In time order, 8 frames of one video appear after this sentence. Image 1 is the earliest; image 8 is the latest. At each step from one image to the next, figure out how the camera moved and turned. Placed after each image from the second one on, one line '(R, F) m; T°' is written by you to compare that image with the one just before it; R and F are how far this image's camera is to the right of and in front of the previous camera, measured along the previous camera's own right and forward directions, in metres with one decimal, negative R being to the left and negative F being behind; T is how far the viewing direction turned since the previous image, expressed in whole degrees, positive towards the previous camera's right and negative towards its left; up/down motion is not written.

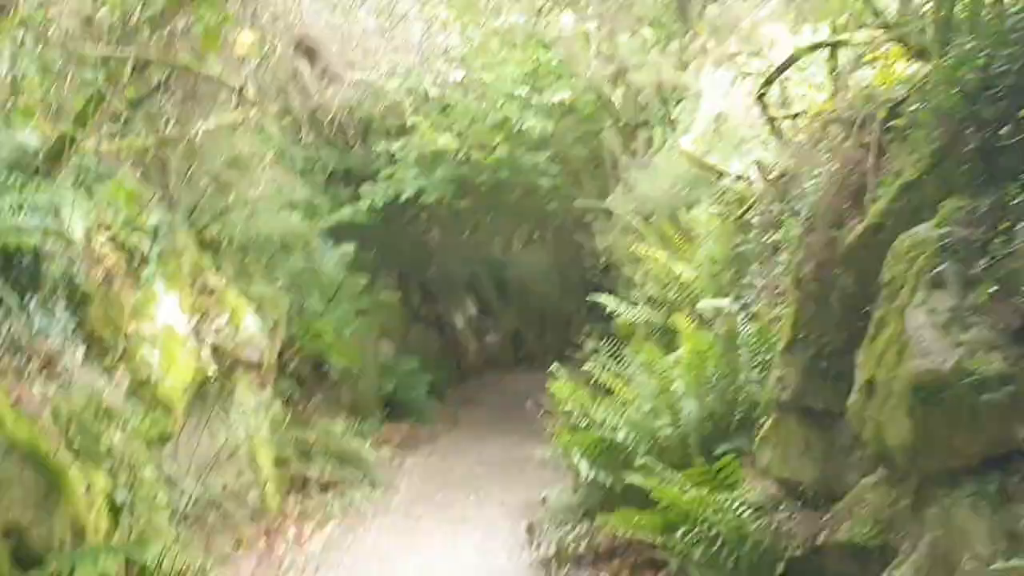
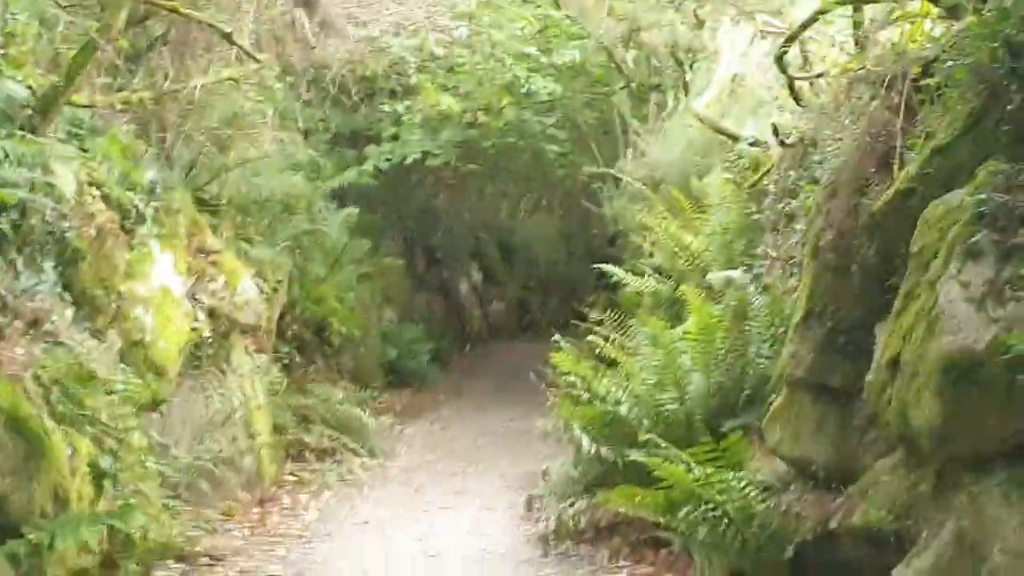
(0.0, +0.2) m; 0°
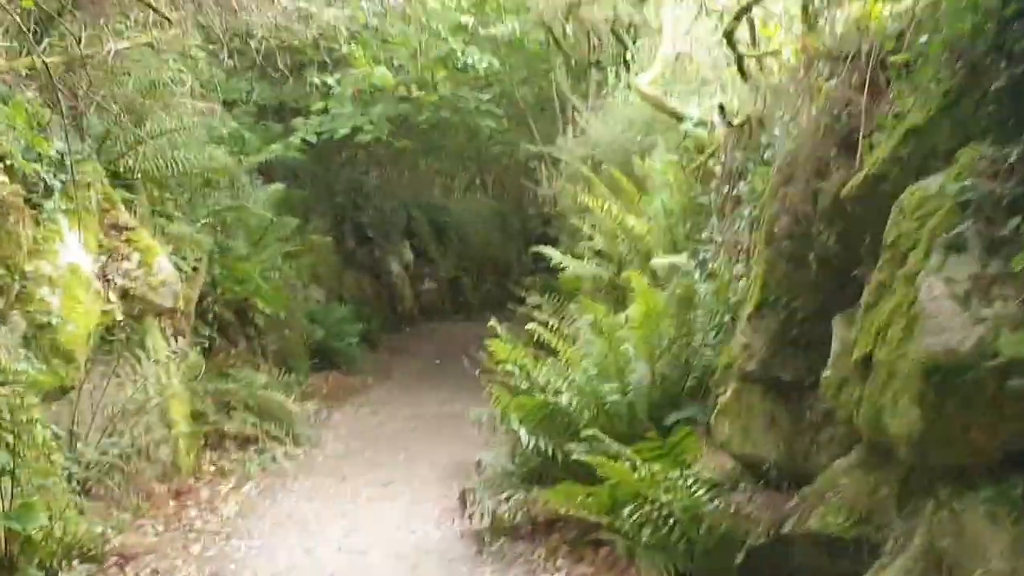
(0.0, +0.3) m; +3°
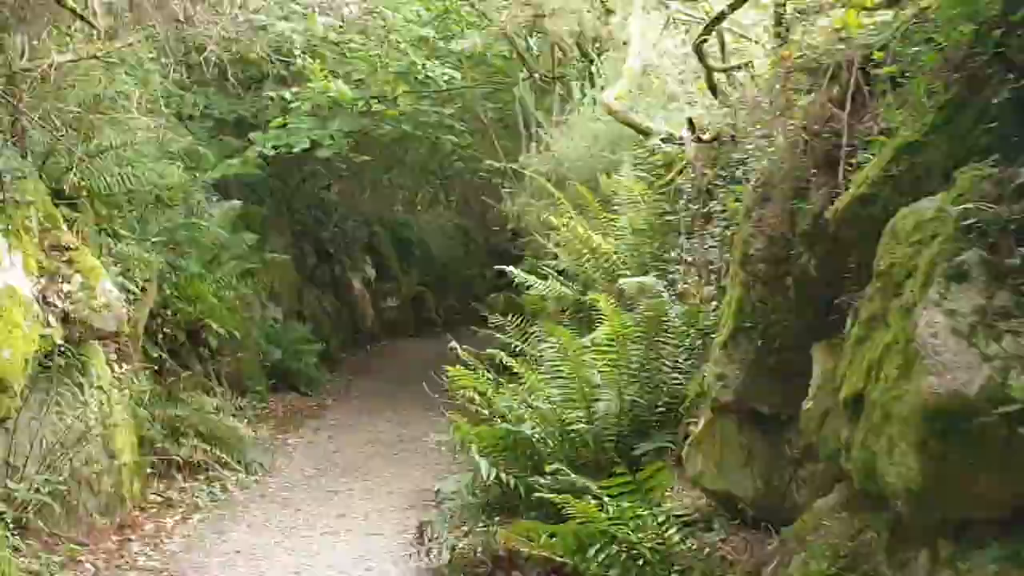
(0.0, +0.2) m; +2°
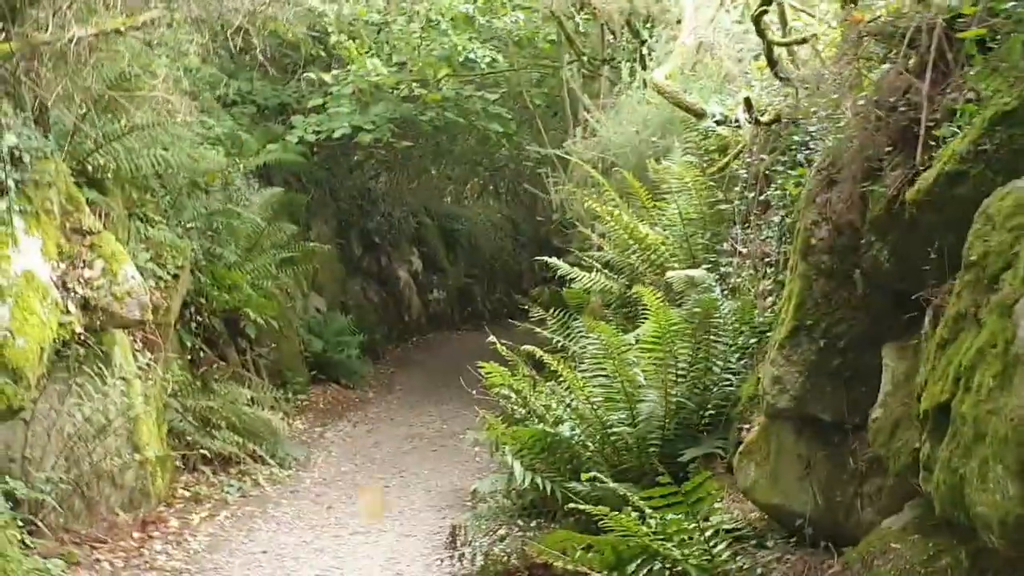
(0.0, +0.3) m; -3°
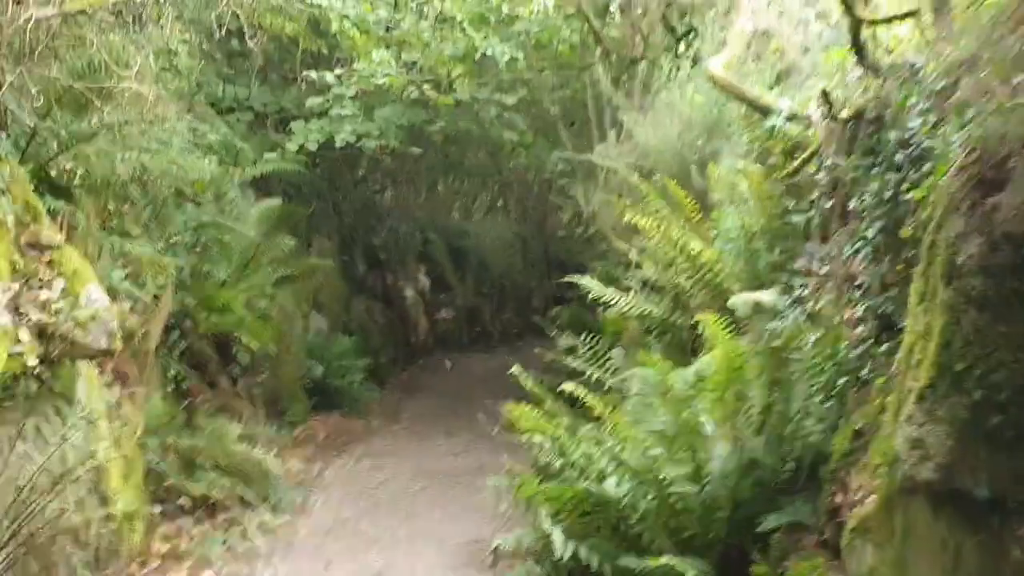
(-0.1, +0.7) m; 0°
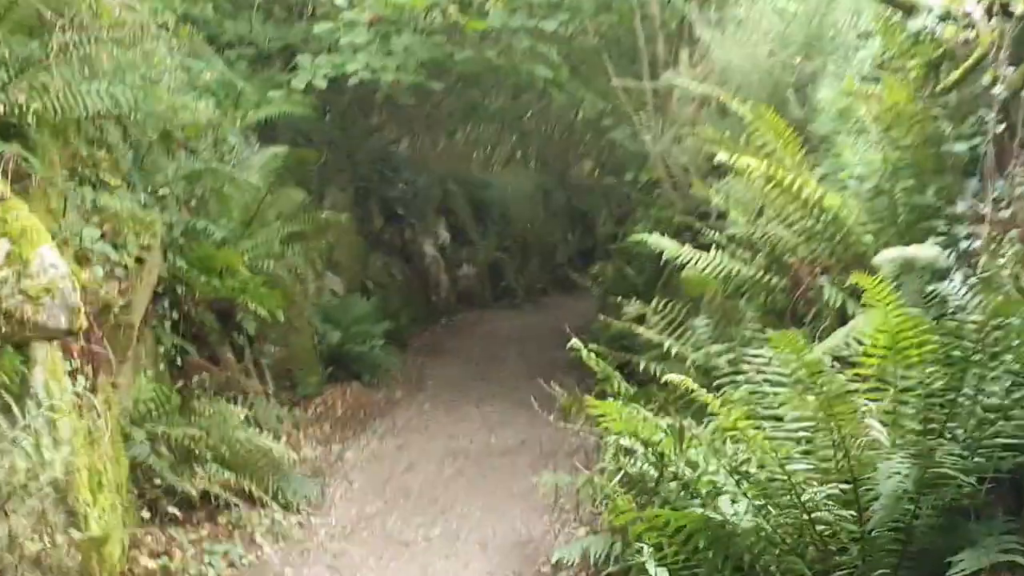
(-0.2, +0.9) m; -1°
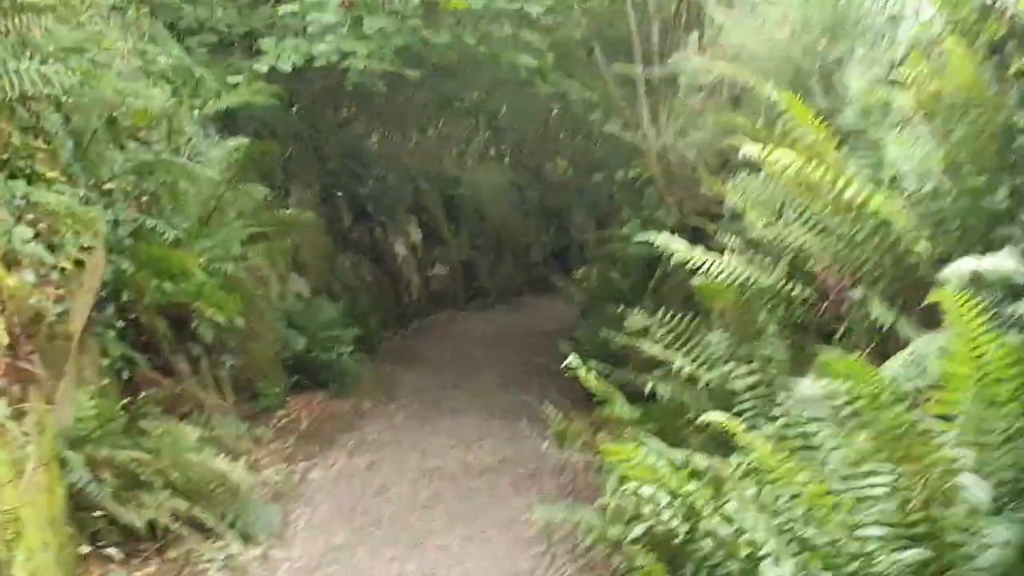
(-0.1, +0.5) m; +2°
